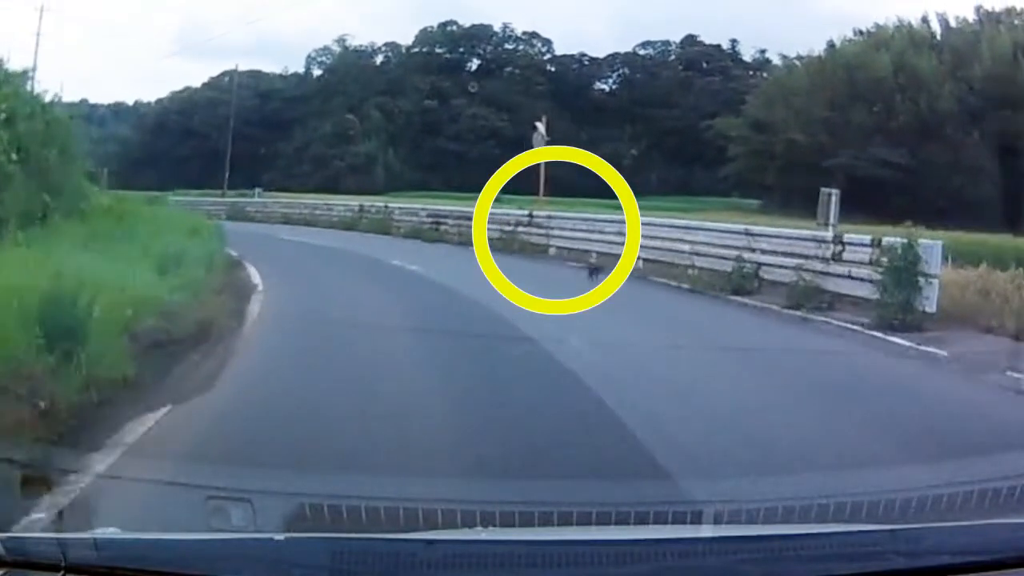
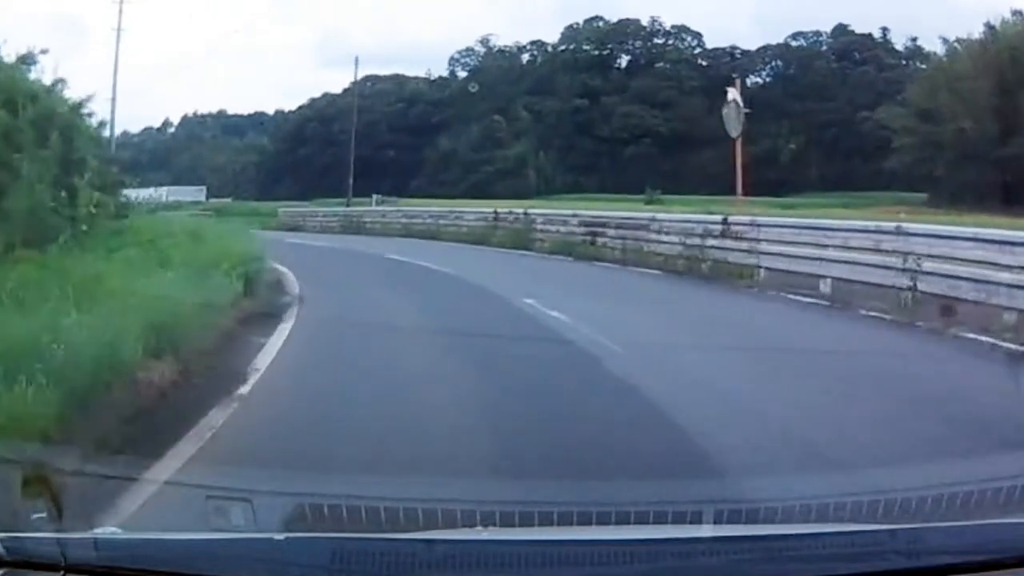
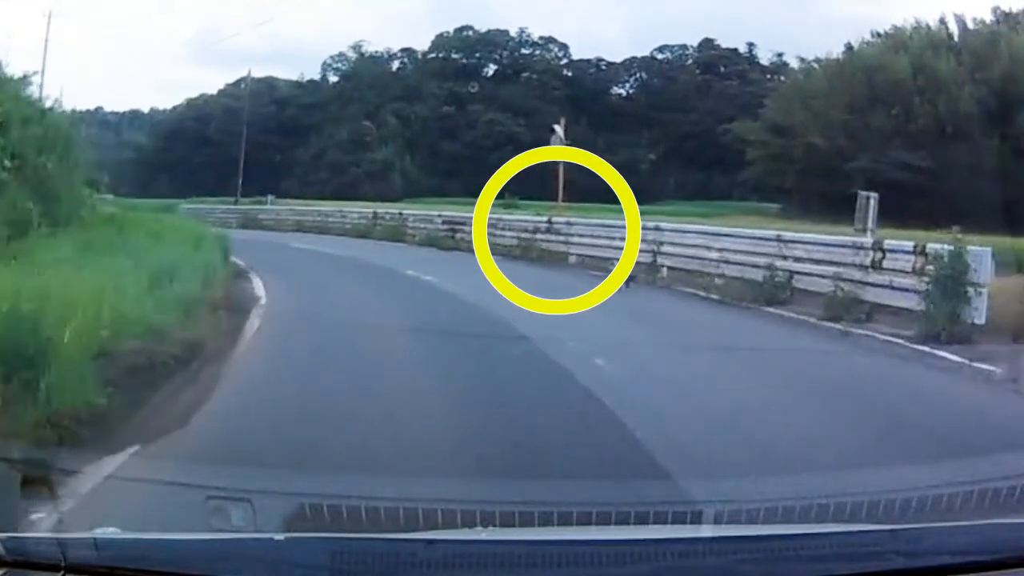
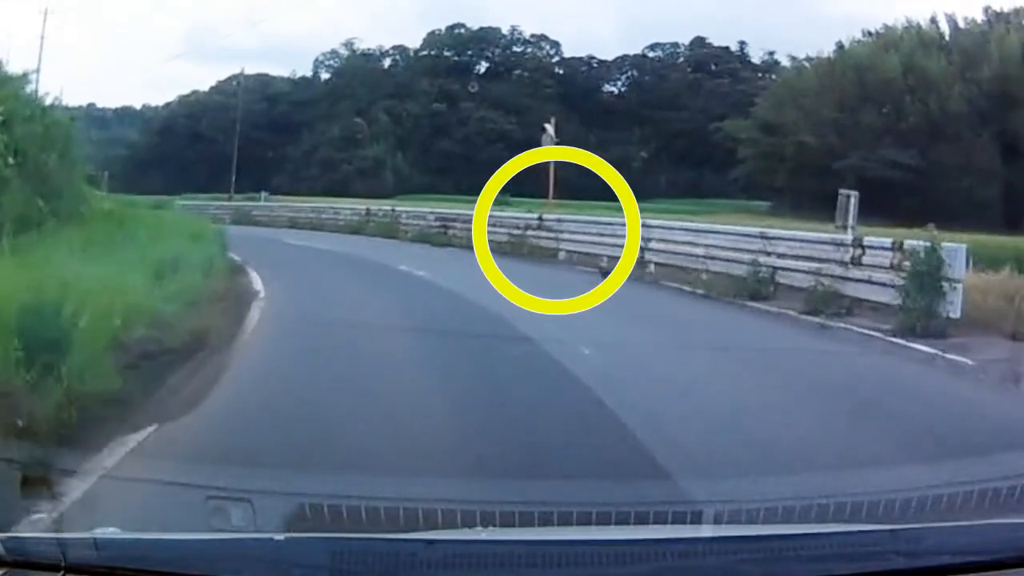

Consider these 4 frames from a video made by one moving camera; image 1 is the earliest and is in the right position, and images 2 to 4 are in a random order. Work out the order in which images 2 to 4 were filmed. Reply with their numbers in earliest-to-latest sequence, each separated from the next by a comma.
4, 3, 2
